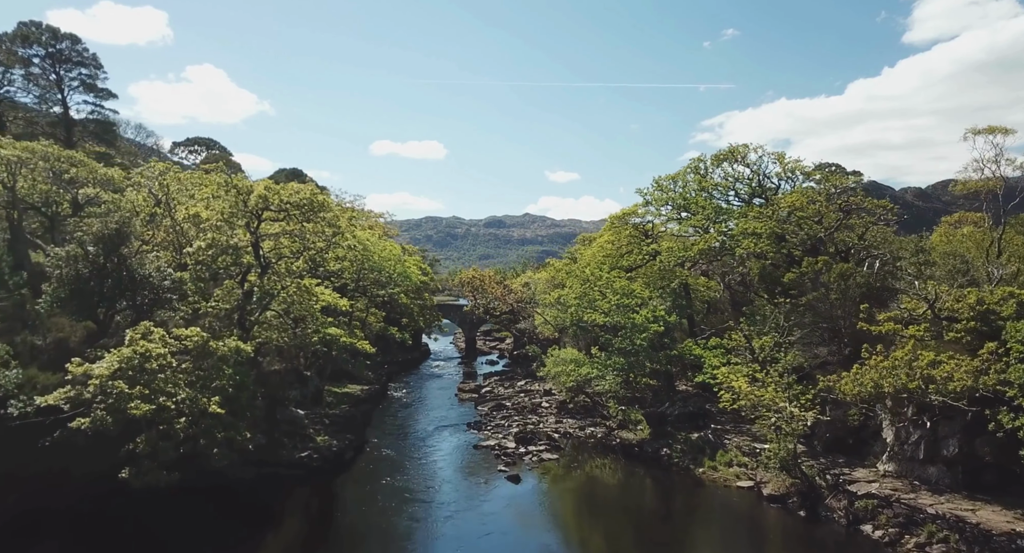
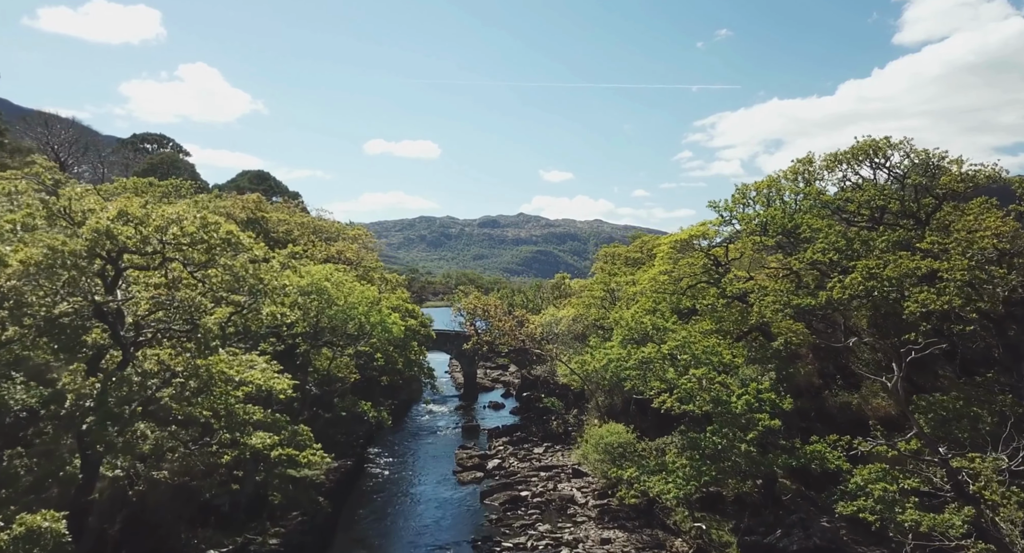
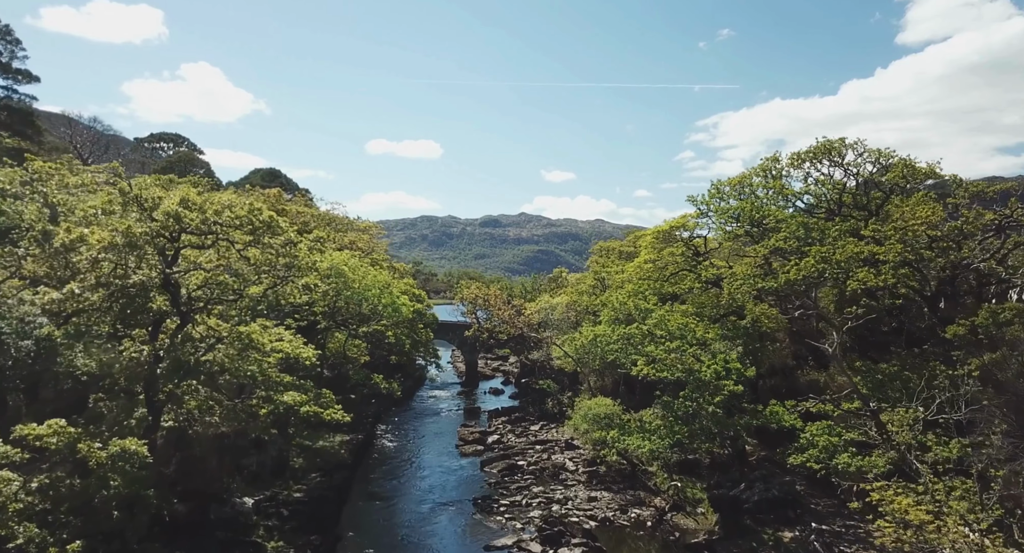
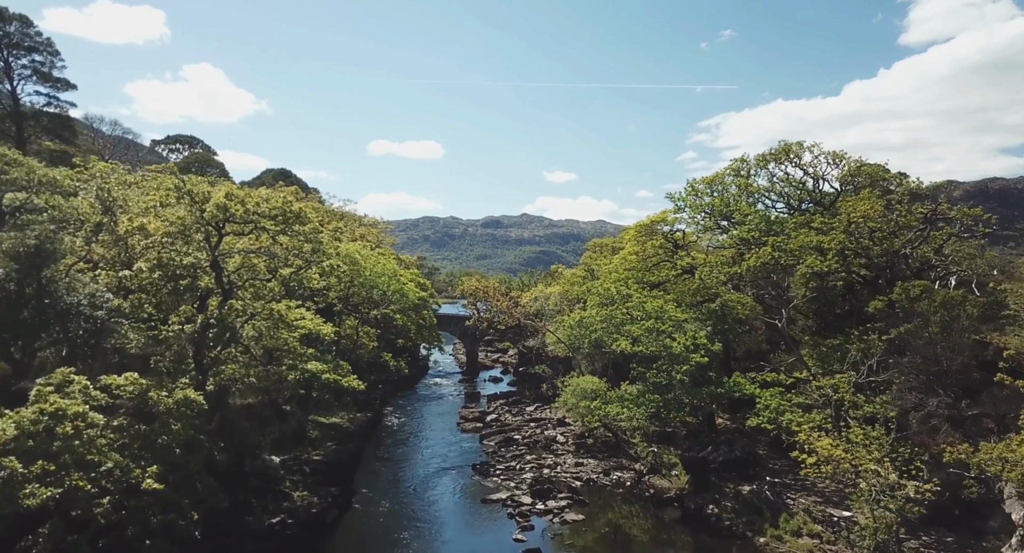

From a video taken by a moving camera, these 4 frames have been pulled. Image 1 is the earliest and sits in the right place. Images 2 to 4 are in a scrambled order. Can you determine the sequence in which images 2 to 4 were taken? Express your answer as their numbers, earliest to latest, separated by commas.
4, 3, 2
